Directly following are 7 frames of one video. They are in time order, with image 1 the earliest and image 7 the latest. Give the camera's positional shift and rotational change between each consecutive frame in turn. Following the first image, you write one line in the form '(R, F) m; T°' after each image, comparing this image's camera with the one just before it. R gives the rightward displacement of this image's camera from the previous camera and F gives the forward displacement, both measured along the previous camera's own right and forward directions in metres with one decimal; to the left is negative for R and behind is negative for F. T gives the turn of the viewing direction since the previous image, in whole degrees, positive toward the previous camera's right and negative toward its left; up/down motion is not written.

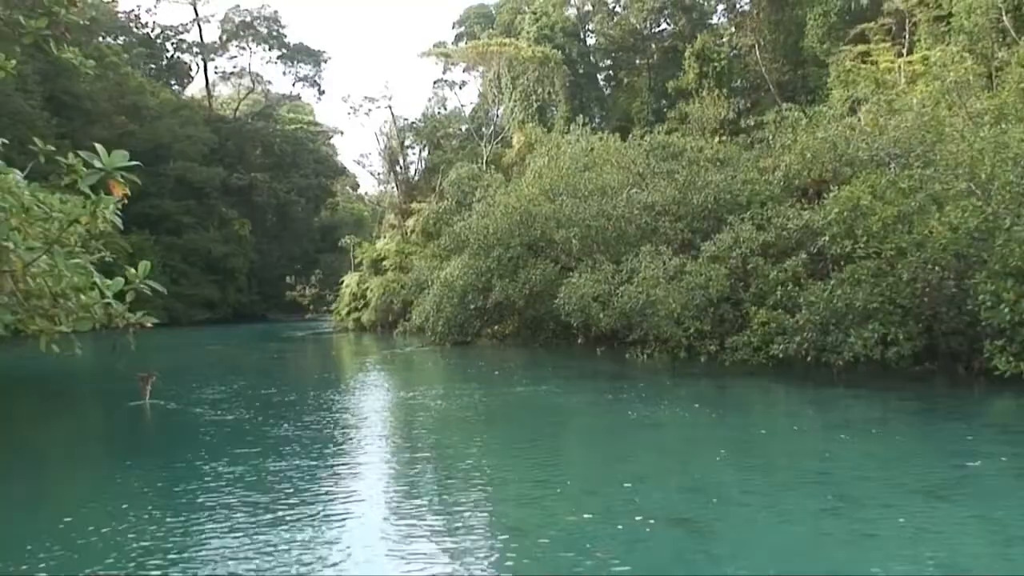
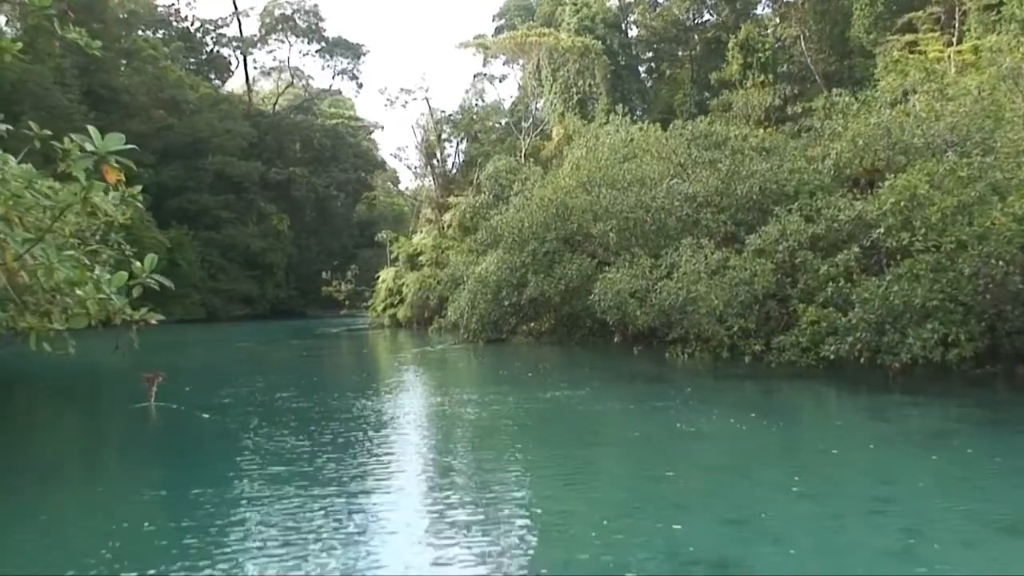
(+0.1, +0.6) m; -2°
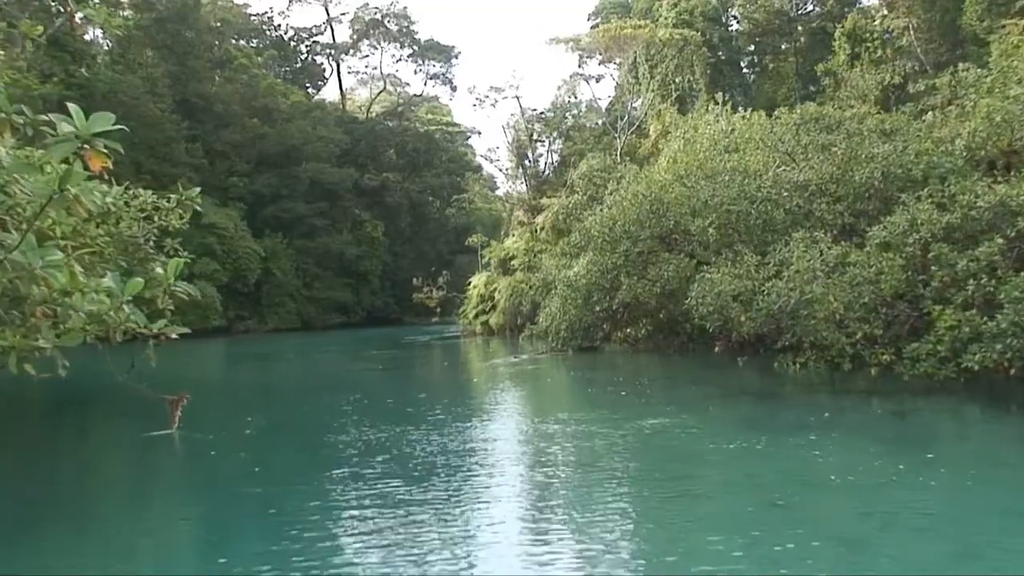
(+0.1, +1.2) m; -4°
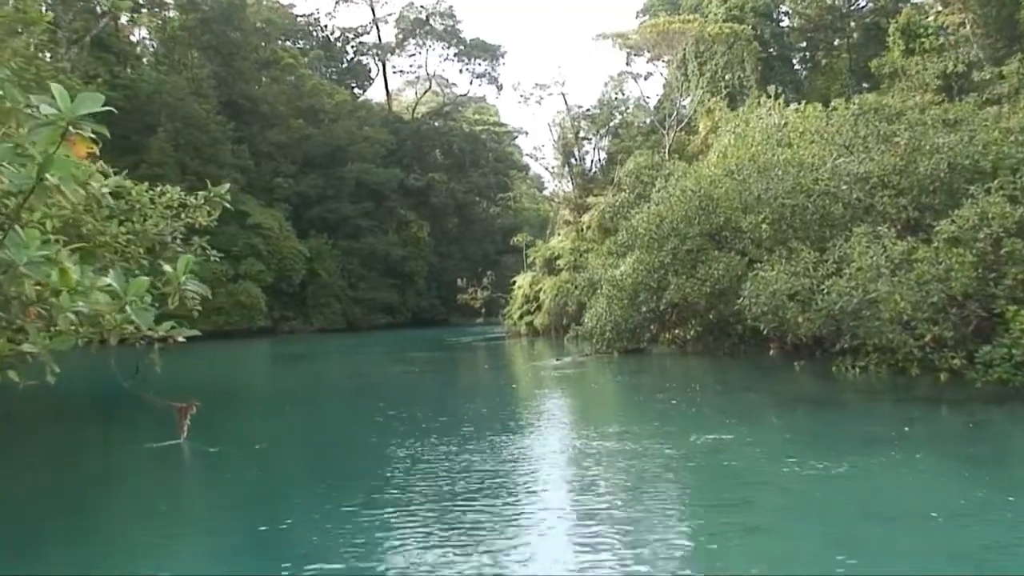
(+0.1, +0.6) m; -2°
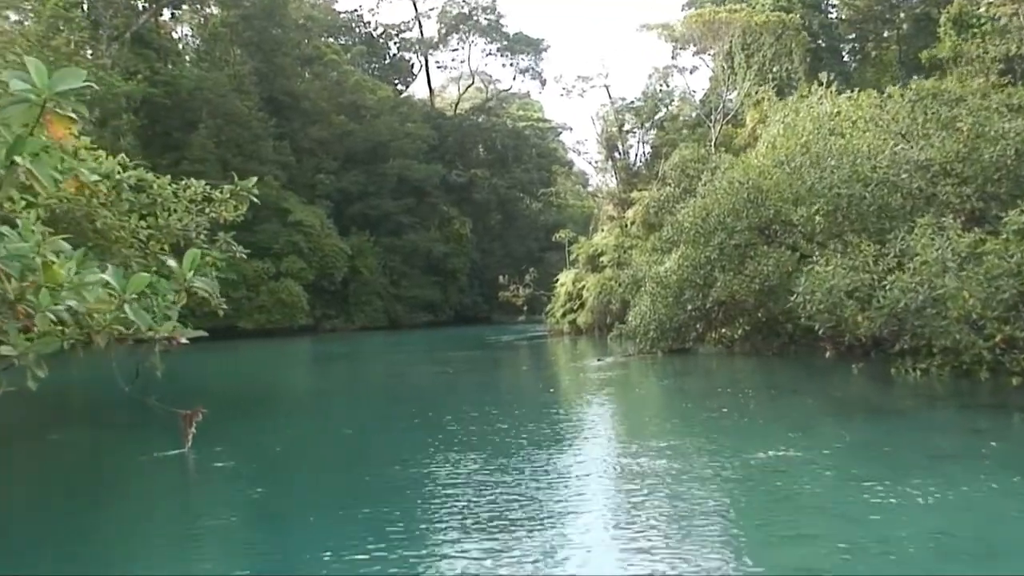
(+0.1, +0.5) m; -2°
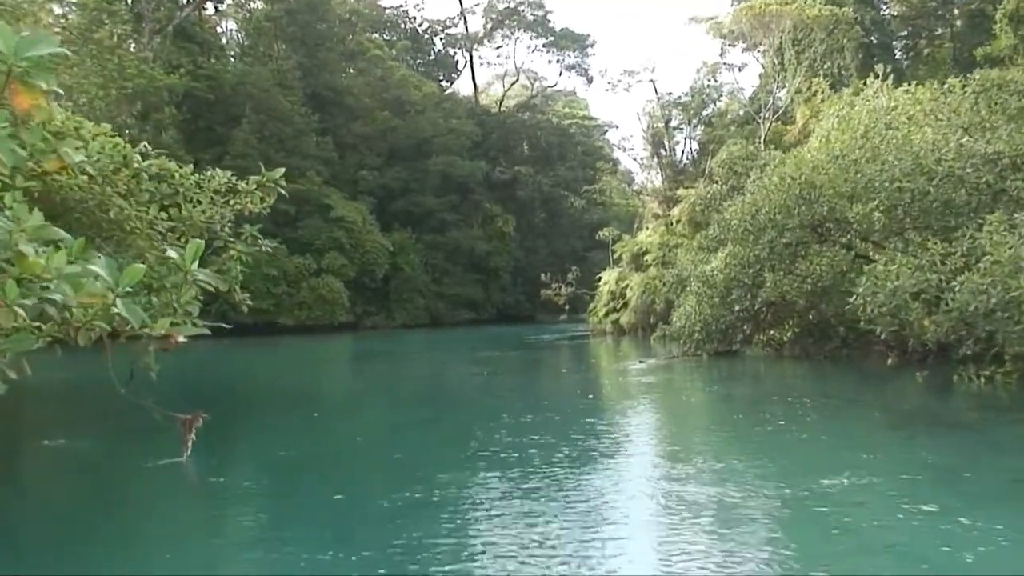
(+0.1, +0.5) m; -2°
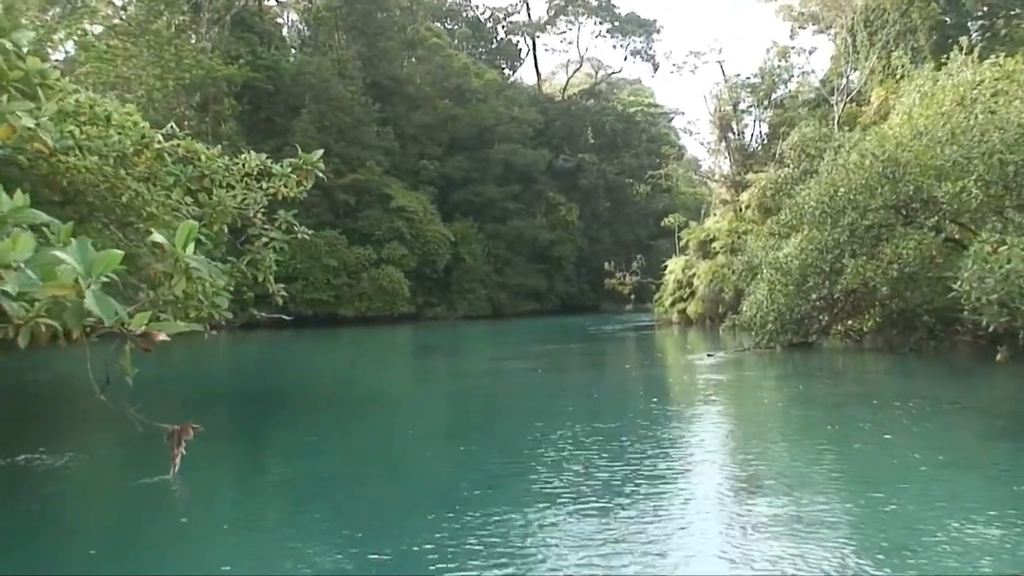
(+0.1, +0.8) m; -3°
